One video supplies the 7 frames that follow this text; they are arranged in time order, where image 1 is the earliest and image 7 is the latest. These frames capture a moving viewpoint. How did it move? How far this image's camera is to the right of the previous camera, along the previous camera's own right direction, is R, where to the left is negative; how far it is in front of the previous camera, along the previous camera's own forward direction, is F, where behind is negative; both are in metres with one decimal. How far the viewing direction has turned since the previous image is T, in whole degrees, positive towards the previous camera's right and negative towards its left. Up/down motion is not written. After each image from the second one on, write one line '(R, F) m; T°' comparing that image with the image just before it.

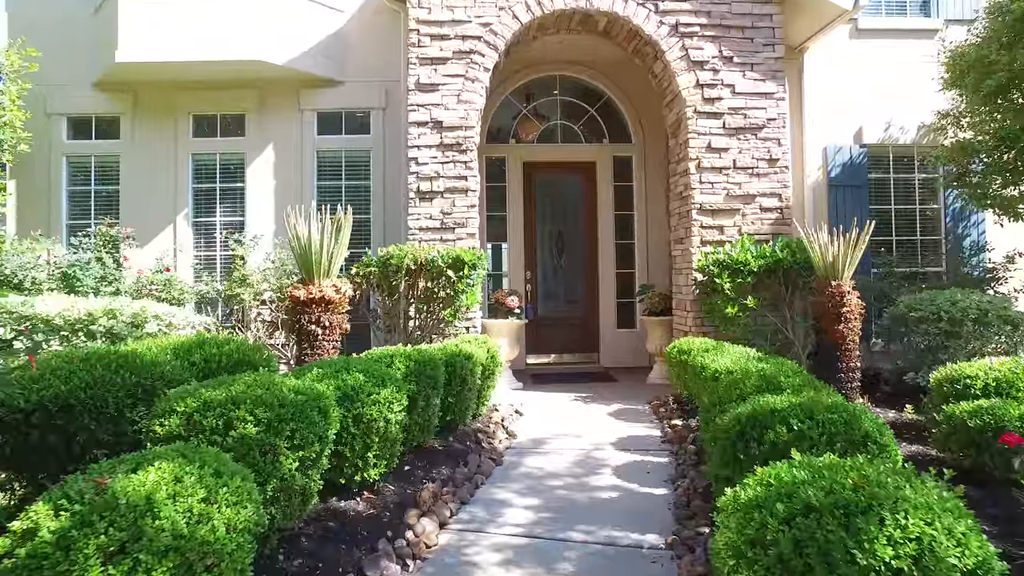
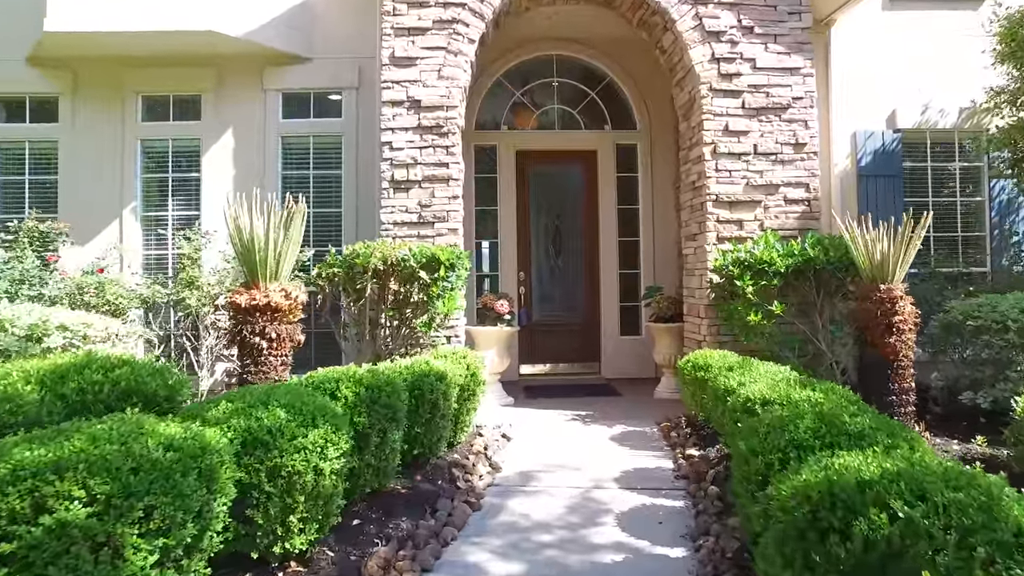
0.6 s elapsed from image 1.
(+0.1, +0.9) m; 0°
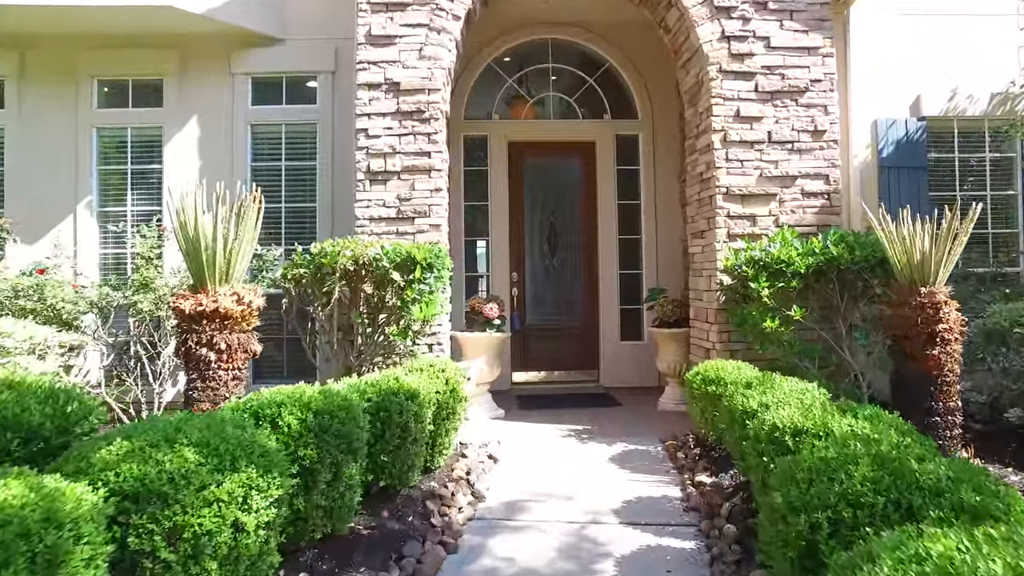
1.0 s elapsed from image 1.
(+0.1, +0.6) m; 0°
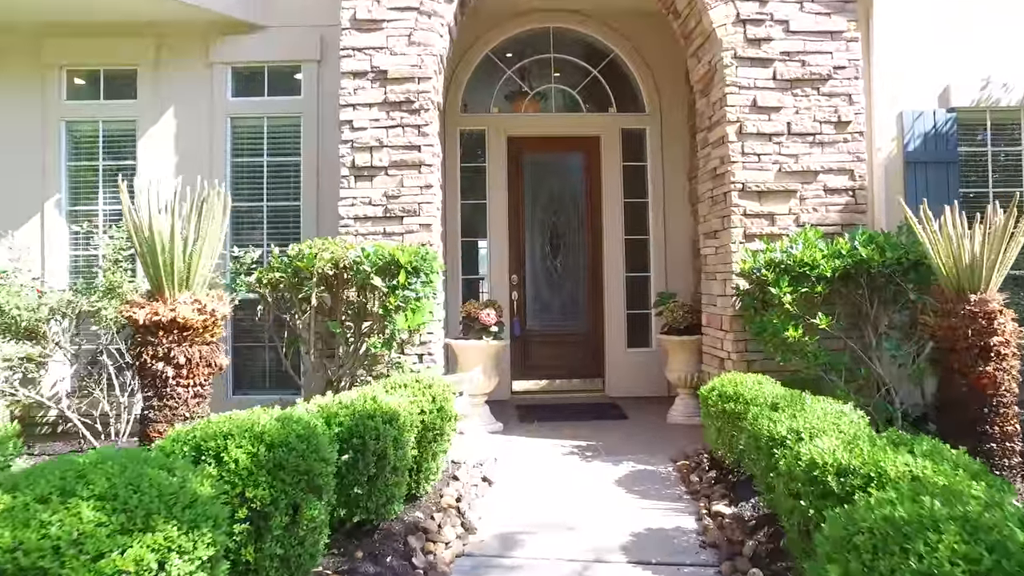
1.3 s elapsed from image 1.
(+0.1, +0.5) m; 0°
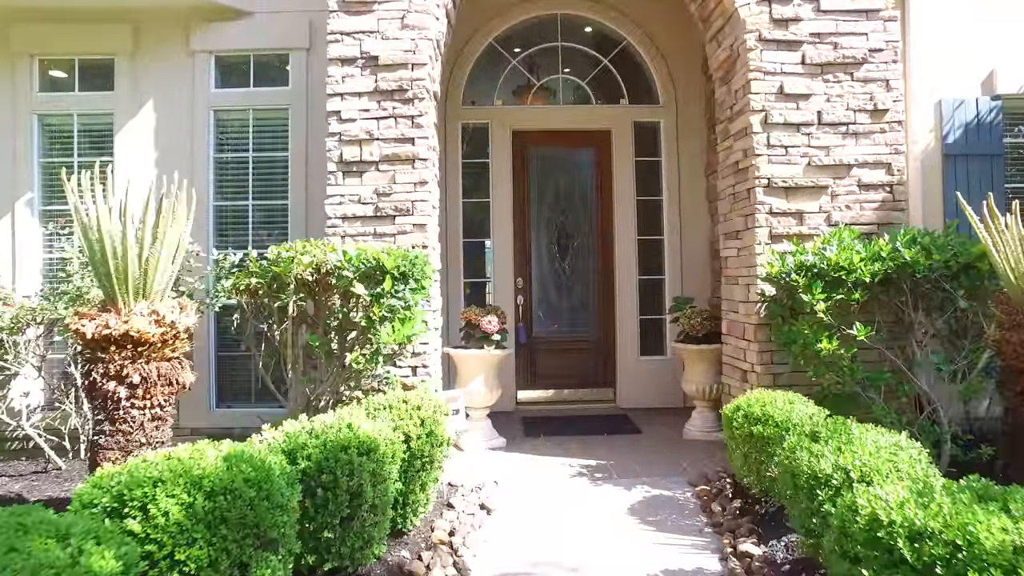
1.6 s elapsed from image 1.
(+0.1, +0.5) m; -1°
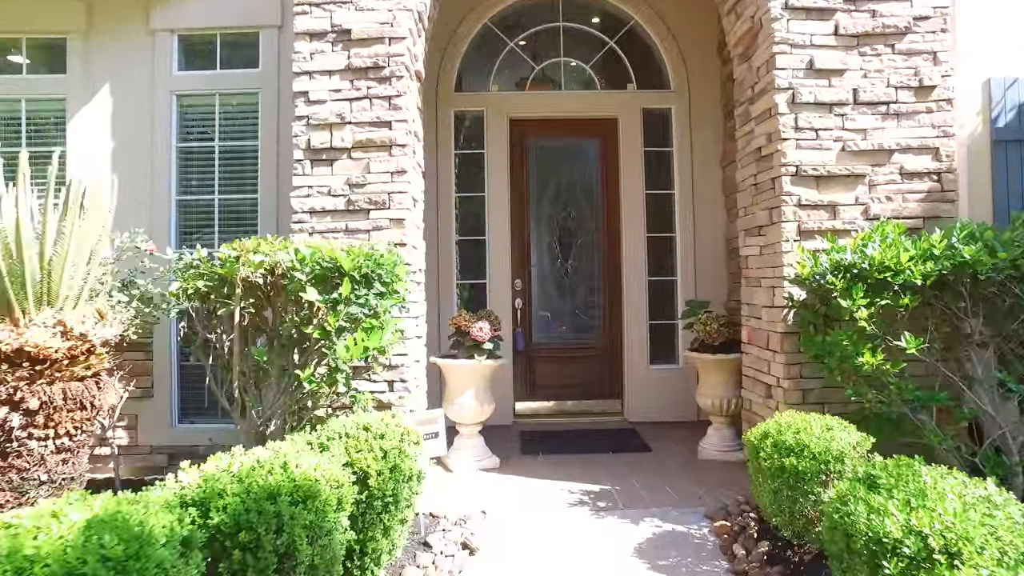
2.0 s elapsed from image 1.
(+0.1, +0.6) m; -1°
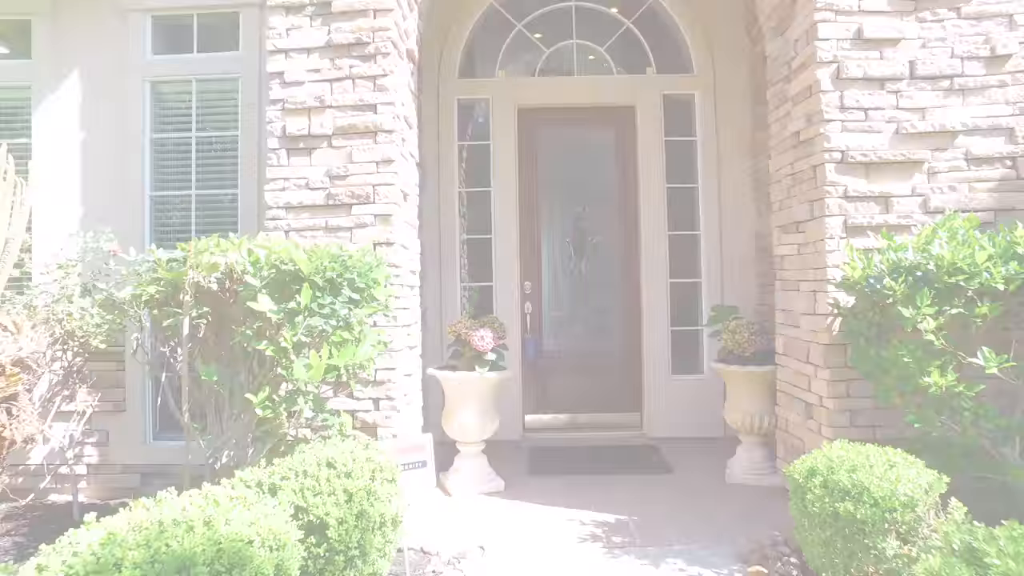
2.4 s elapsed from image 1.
(+0.1, +0.5) m; -2°
